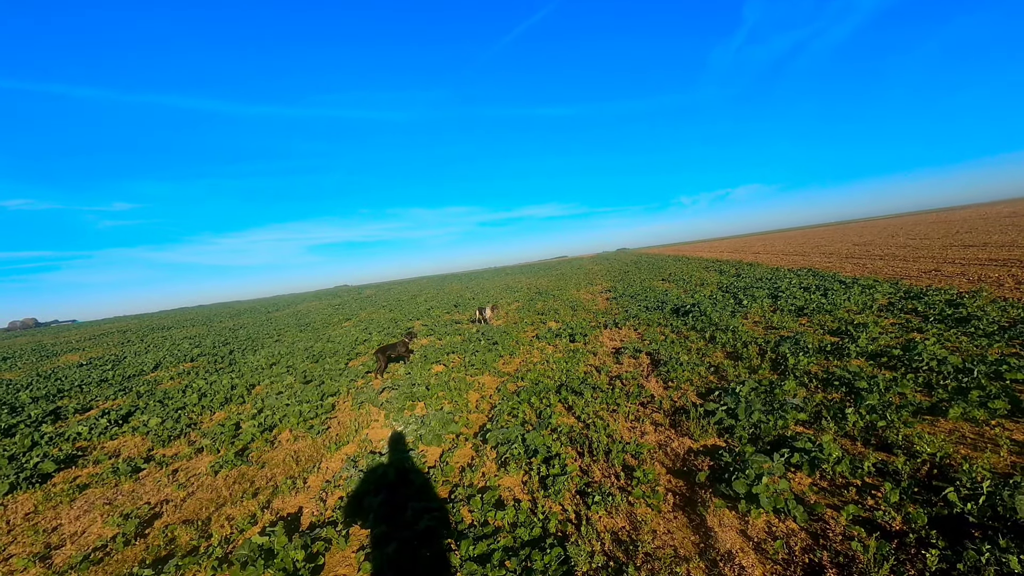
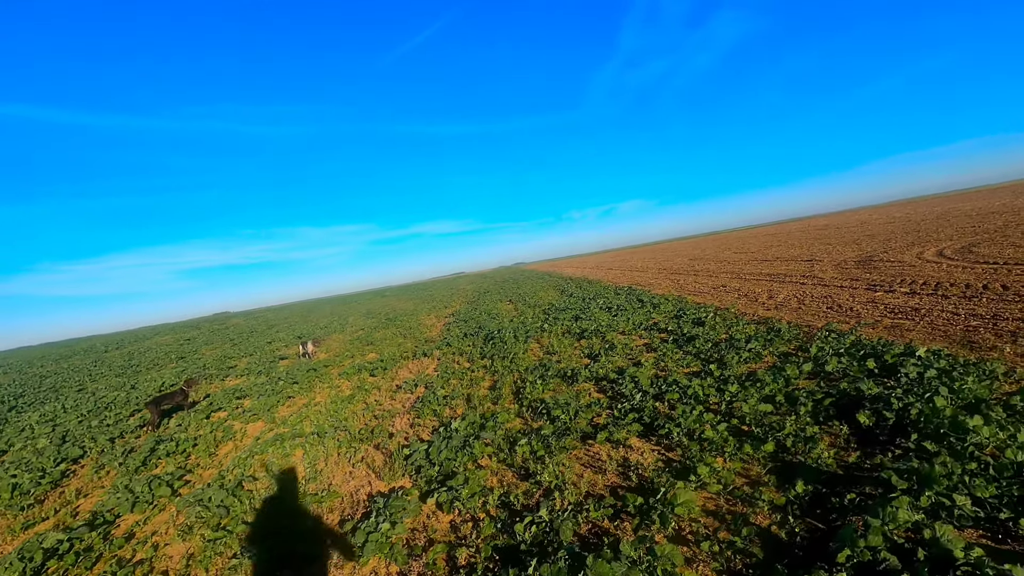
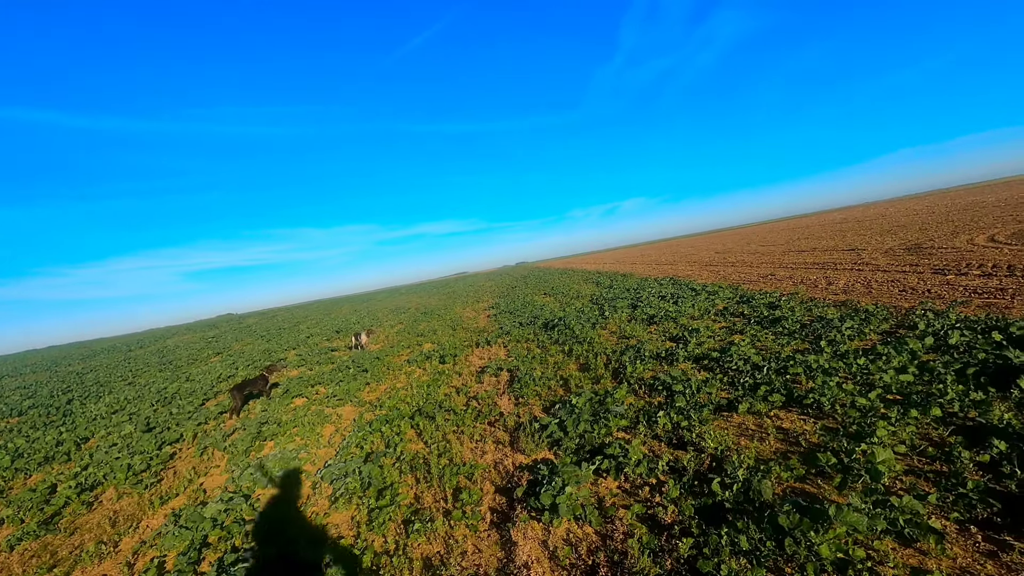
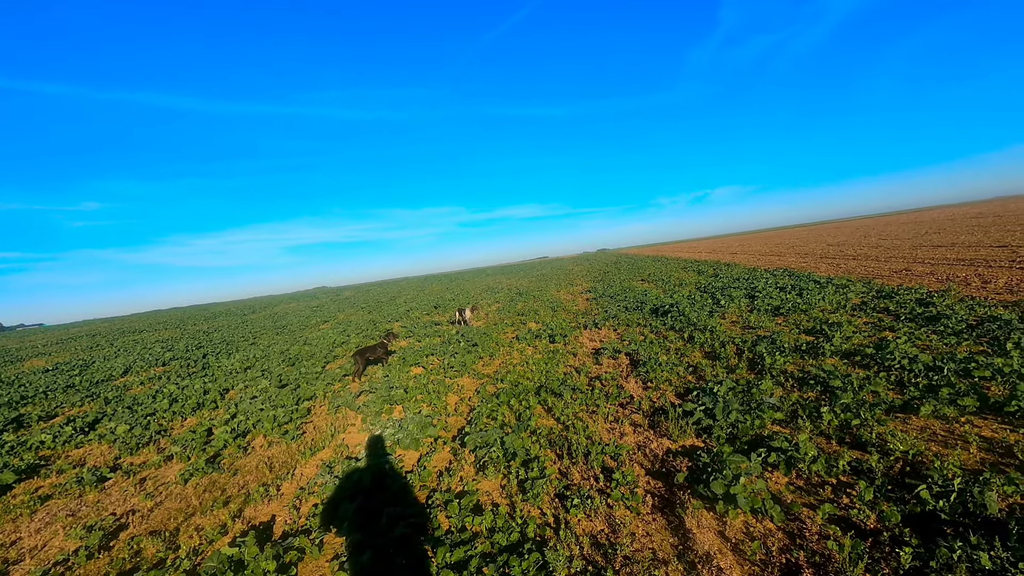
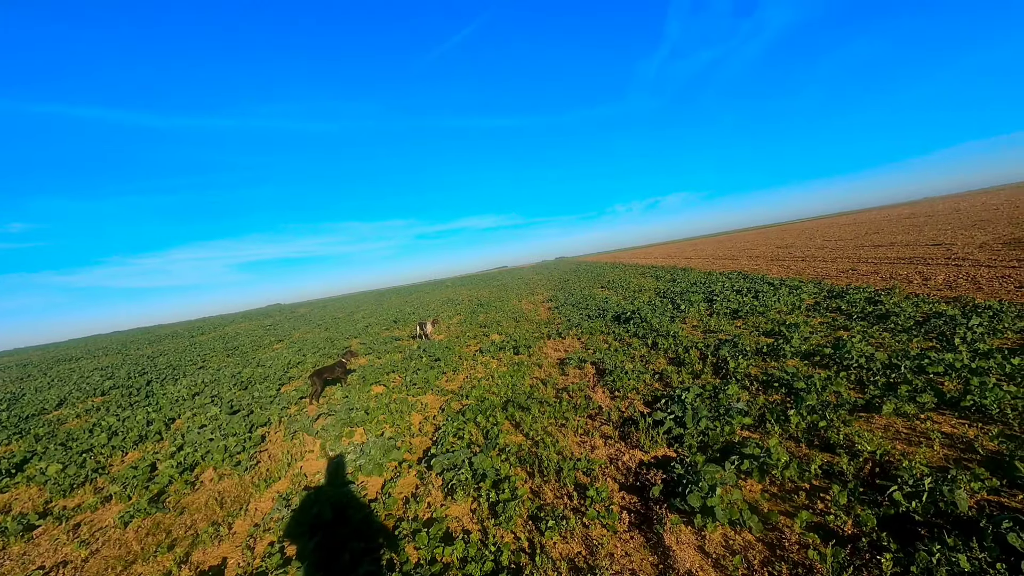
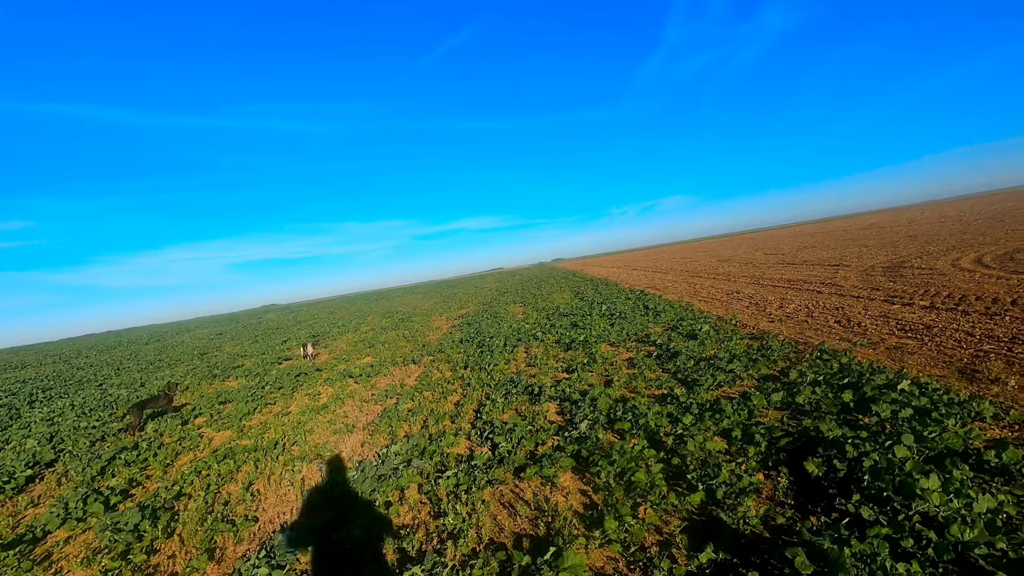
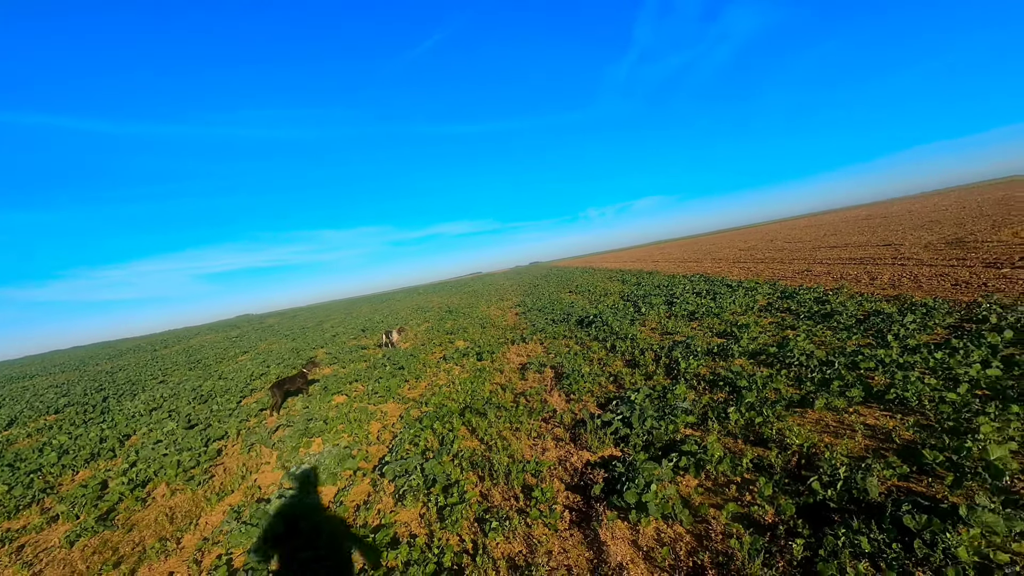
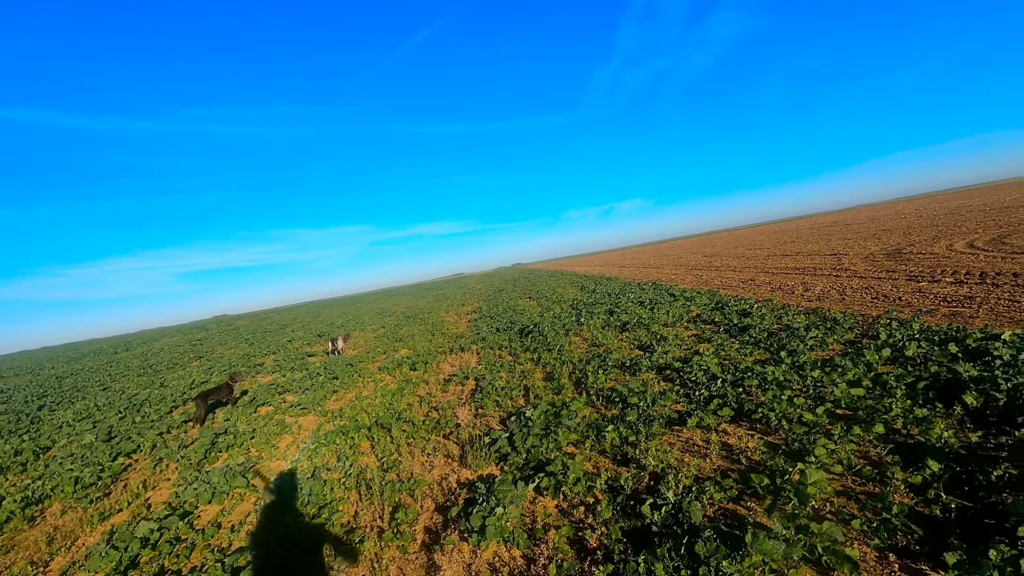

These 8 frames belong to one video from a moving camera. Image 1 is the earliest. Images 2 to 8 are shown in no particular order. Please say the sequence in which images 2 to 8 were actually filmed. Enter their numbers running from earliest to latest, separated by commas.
4, 5, 7, 3, 8, 2, 6
